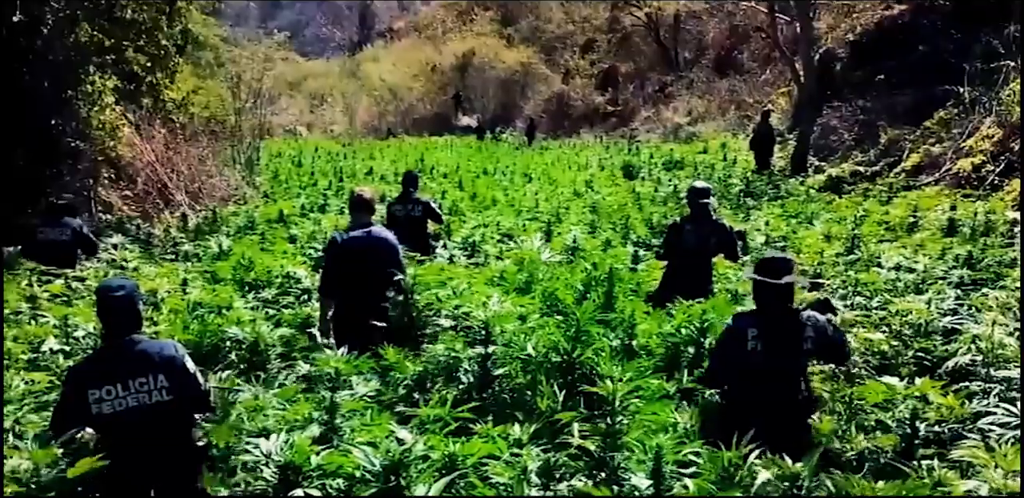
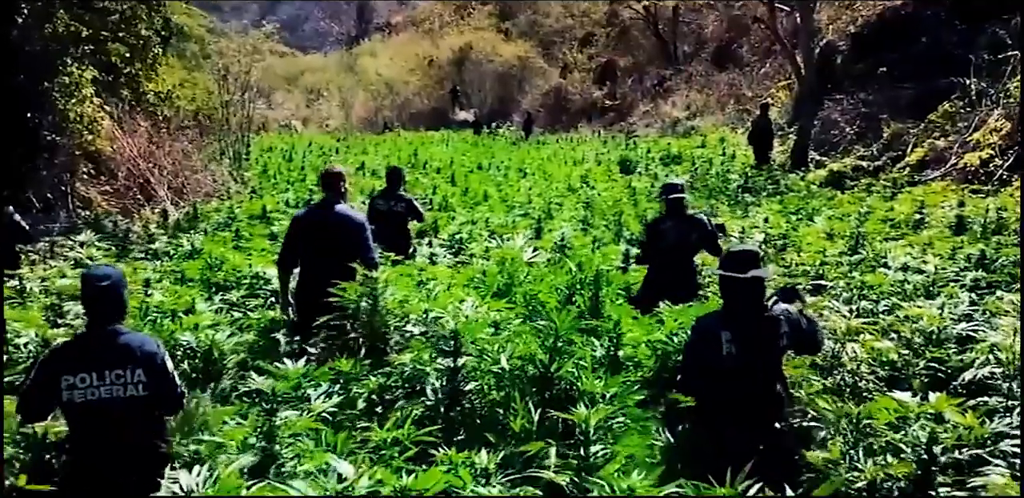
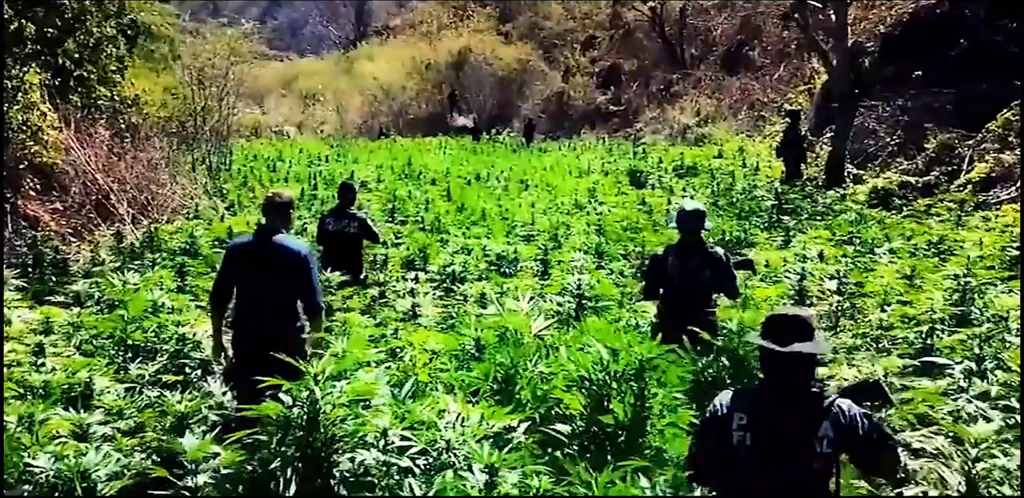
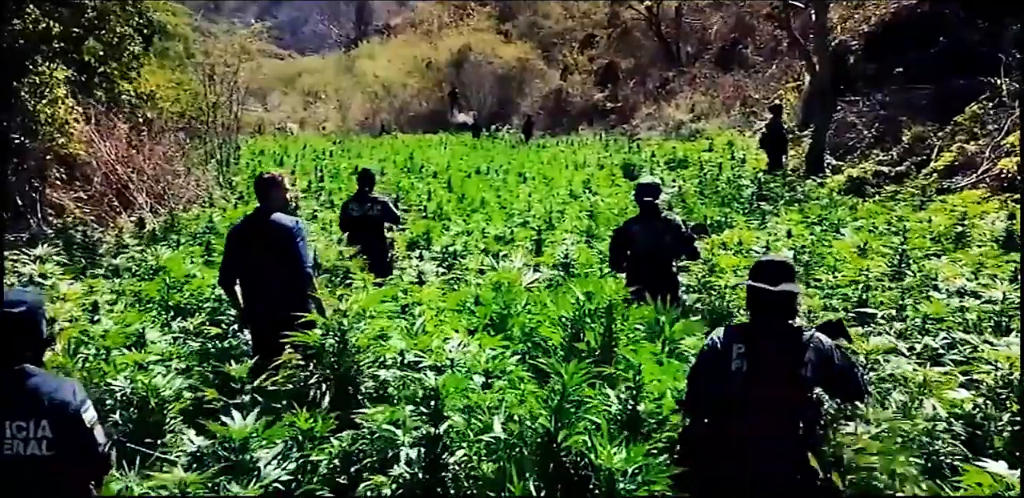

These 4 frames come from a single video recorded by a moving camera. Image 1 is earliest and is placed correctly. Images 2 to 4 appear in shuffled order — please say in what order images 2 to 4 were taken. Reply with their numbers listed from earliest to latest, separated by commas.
2, 4, 3
